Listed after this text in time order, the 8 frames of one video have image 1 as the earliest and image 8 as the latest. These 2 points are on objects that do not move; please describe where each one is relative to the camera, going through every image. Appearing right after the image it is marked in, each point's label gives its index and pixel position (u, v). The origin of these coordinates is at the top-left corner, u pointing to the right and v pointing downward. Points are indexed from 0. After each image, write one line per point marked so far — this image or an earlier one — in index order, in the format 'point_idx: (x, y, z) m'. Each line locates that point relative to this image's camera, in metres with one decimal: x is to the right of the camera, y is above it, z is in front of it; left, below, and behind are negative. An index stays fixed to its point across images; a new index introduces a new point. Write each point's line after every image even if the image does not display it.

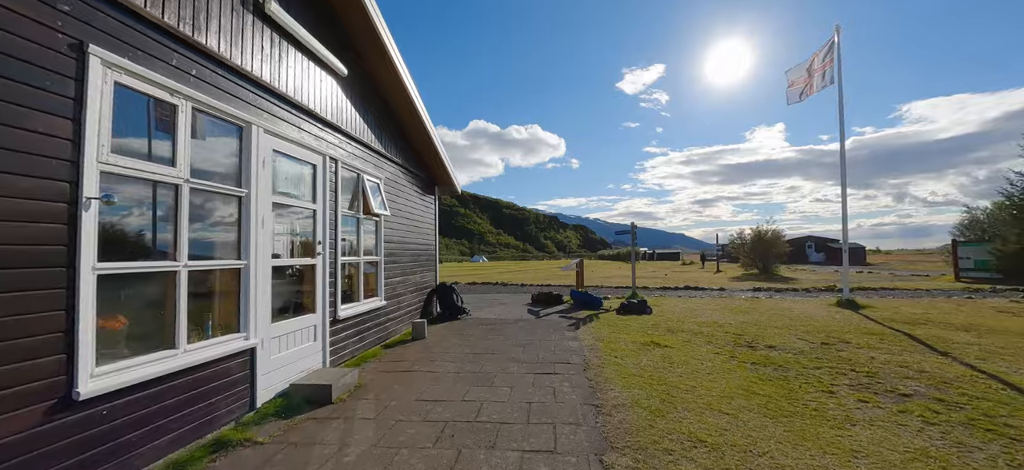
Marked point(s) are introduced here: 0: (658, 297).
0: (+6.0, -2.5, +15.7) m
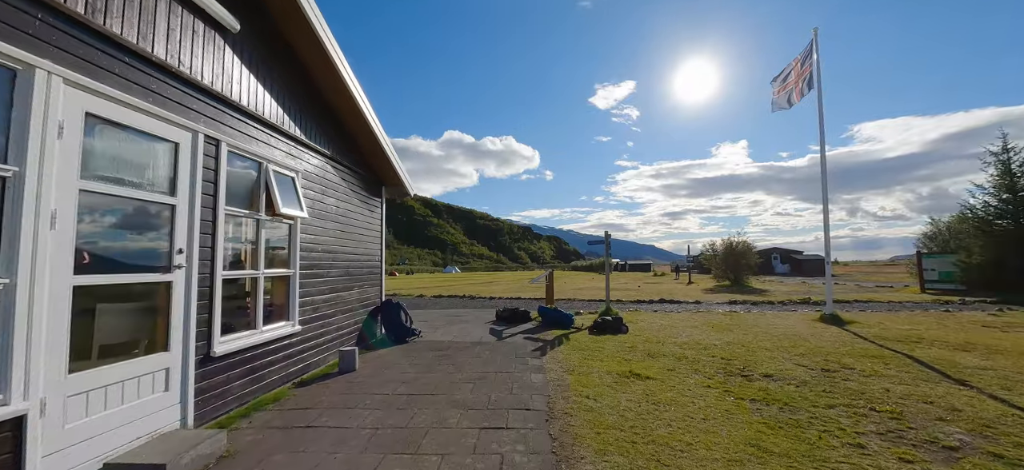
0: (+4.6, -2.9, +14.6) m
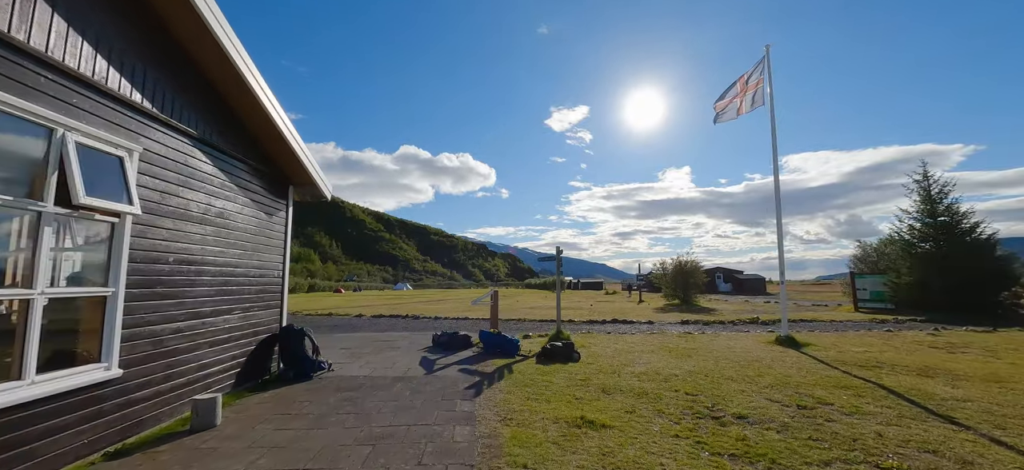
0: (+2.6, -3.5, +13.5) m
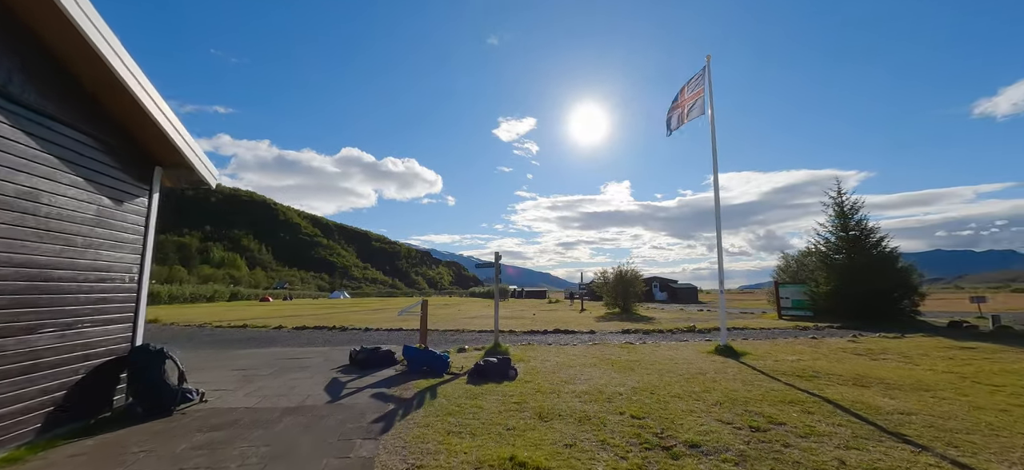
0: (+0.4, -3.6, +12.6) m
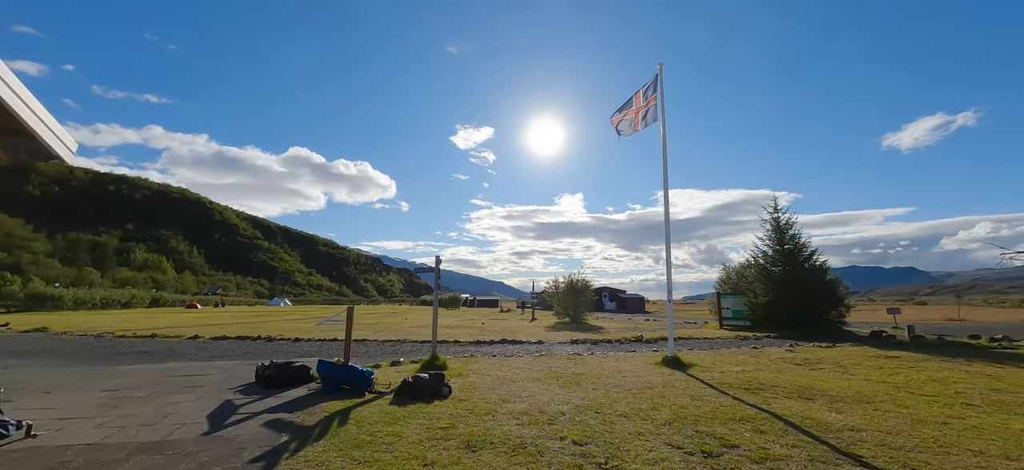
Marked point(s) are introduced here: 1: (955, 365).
0: (-1.3, -3.7, +11.6) m
1: (+12.1, -3.6, +10.6) m
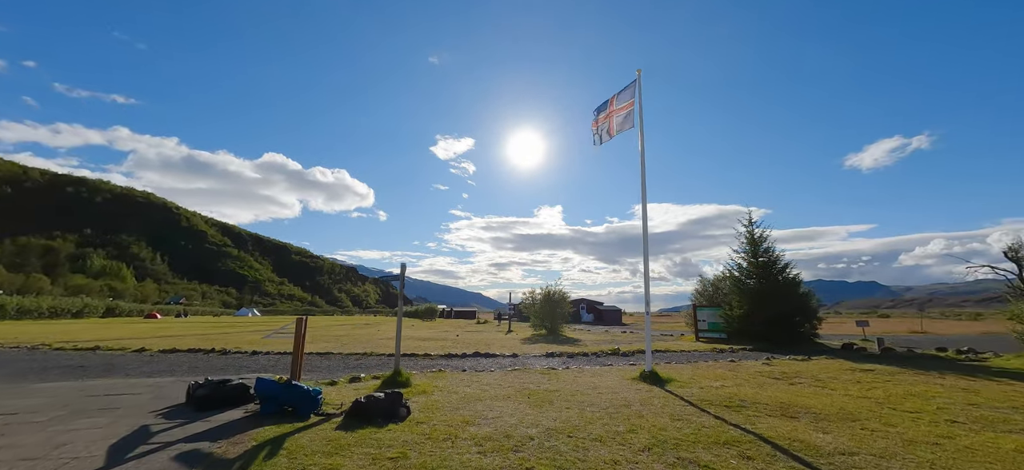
0: (-2.2, -3.9, +10.8) m
1: (+11.3, -3.9, +10.5) m
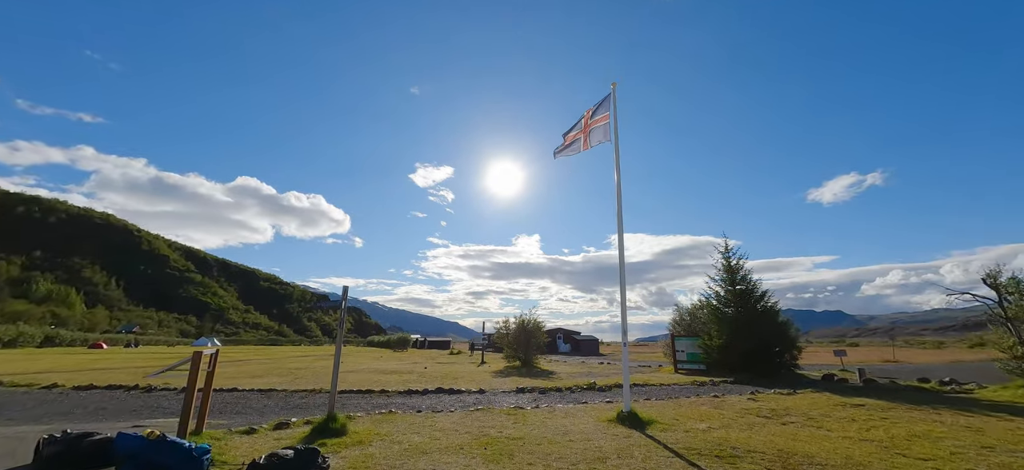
0: (-3.1, -4.4, +9.3) m
1: (+10.4, -4.5, +9.7) m
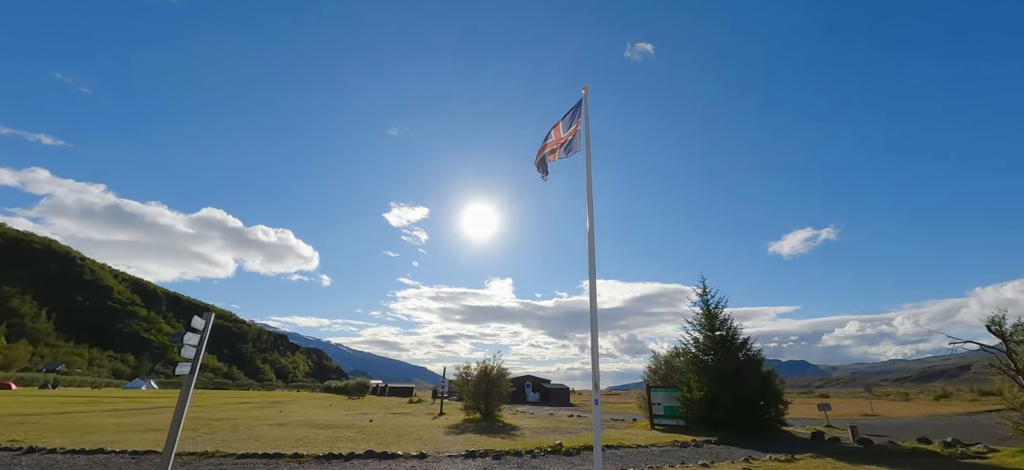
0: (-4.3, -4.5, +6.5) m
1: (+9.1, -5.3, +7.8) m
